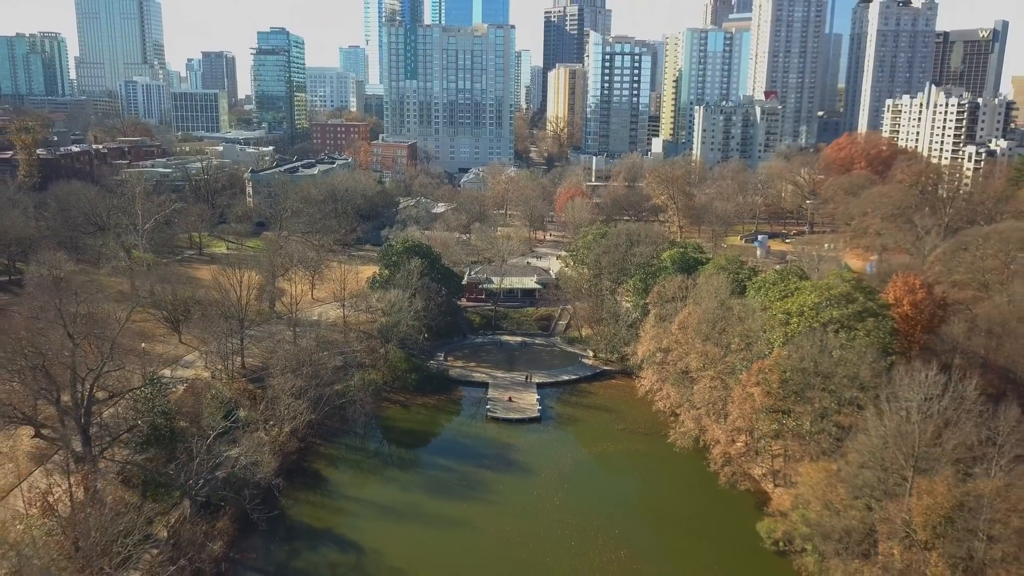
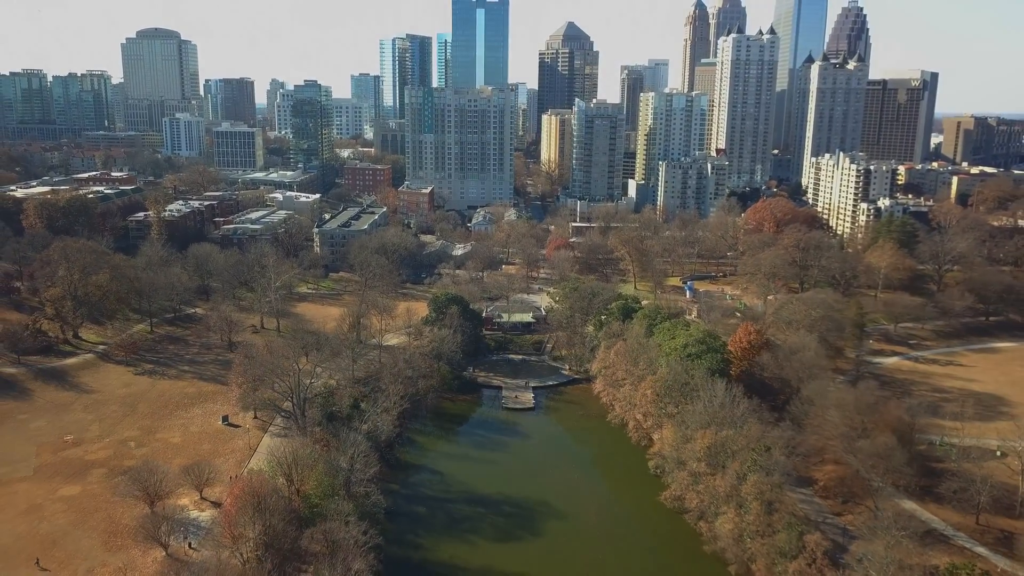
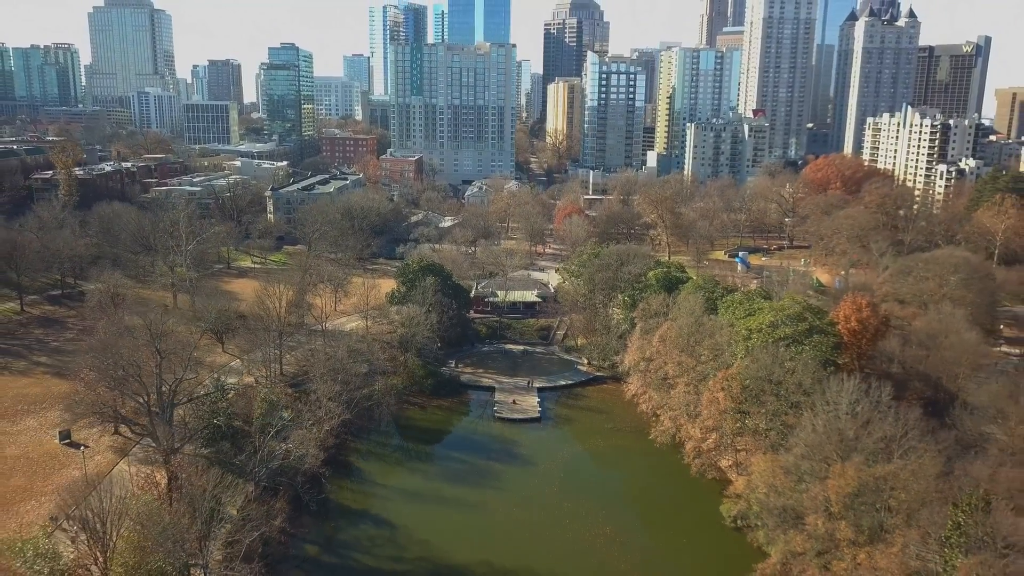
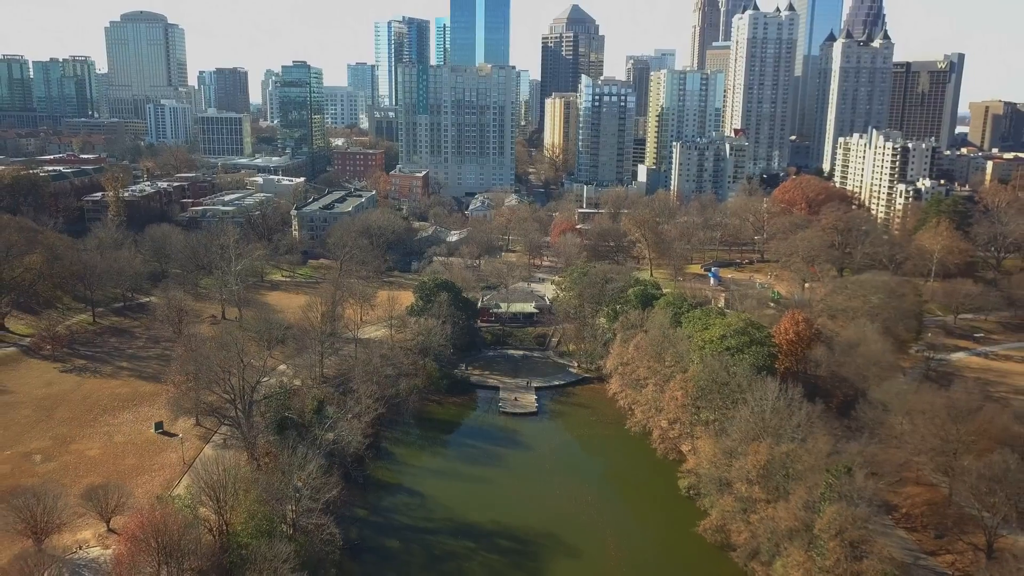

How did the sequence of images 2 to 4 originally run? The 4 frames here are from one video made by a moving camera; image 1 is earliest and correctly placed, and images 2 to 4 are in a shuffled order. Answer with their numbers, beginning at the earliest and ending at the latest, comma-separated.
3, 4, 2
